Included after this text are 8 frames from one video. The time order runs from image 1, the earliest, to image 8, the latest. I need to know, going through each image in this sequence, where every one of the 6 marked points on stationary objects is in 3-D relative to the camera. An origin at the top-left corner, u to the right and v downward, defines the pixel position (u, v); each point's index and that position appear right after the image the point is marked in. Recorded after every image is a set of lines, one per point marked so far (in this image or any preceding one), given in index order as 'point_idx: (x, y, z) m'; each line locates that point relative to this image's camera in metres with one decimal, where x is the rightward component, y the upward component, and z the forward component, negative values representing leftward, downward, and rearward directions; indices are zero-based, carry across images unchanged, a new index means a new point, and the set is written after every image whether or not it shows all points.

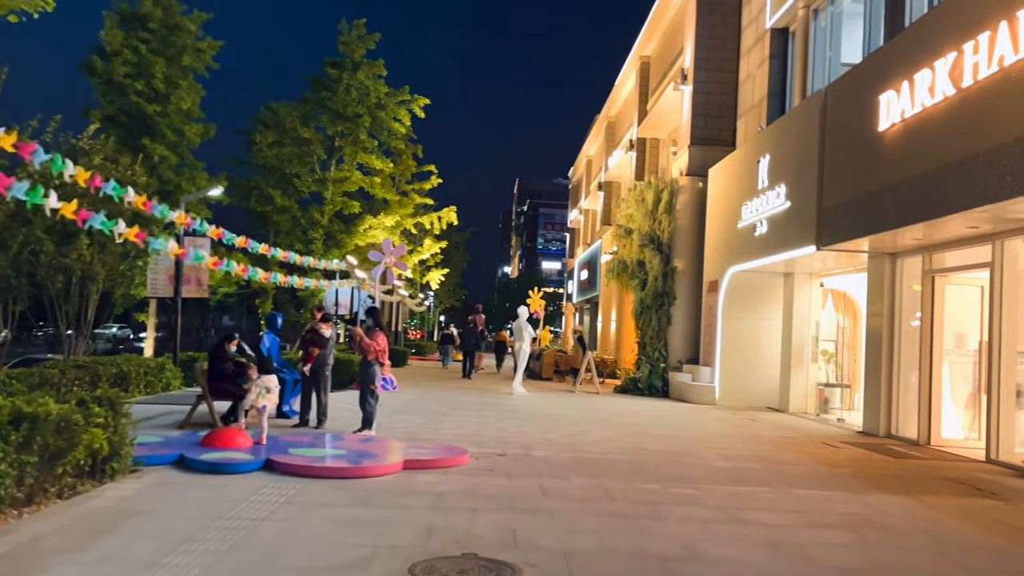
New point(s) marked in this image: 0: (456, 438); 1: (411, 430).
0: (-0.6, -1.7, +9.0) m
1: (-1.2, -1.7, +9.6) m
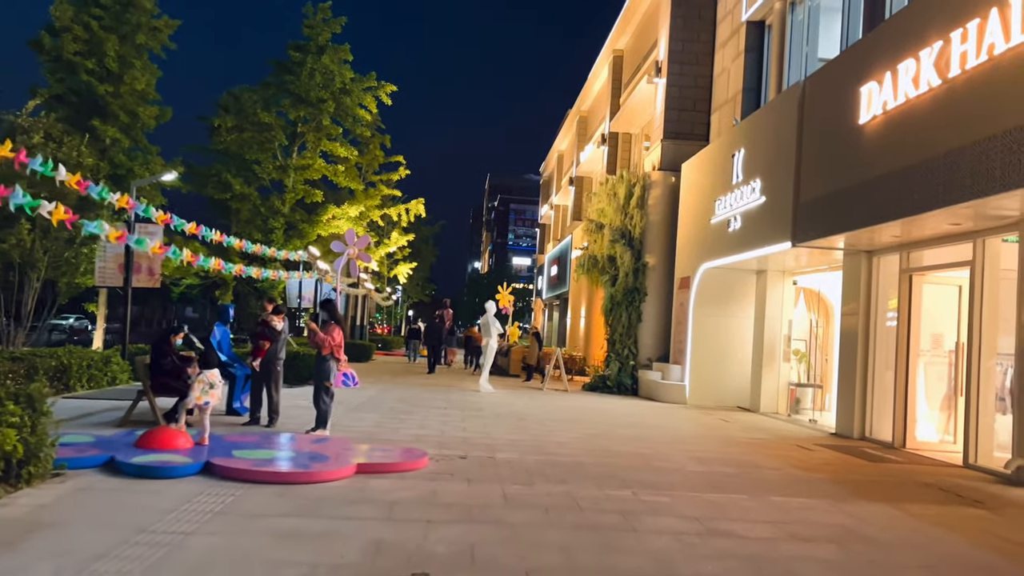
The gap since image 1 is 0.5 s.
0: (-1.0, -1.6, +8.5) m
1: (-1.6, -1.6, +9.0) m
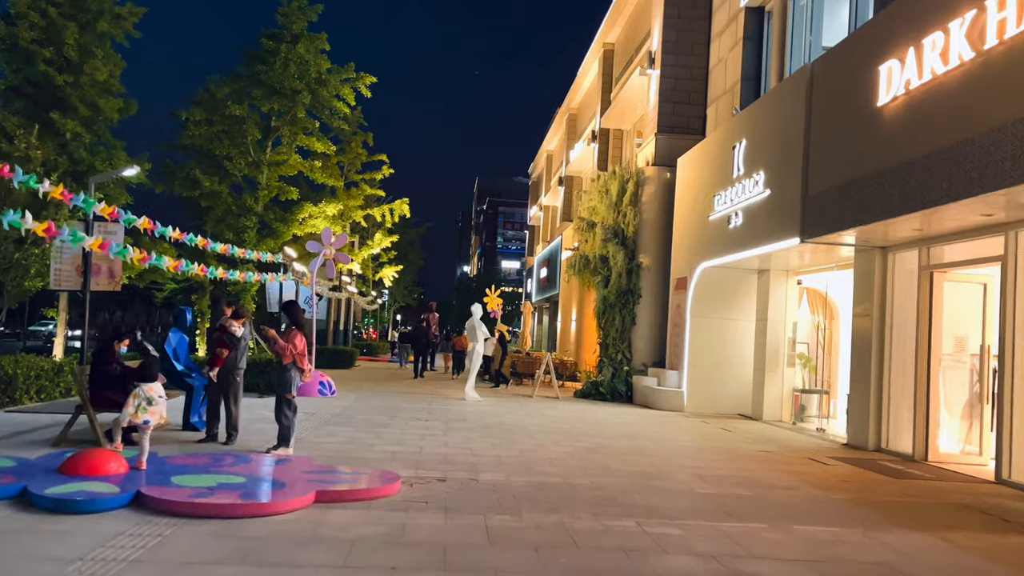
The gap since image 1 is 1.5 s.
0: (-1.1, -1.6, +7.6) m
1: (-1.7, -1.6, +8.1) m
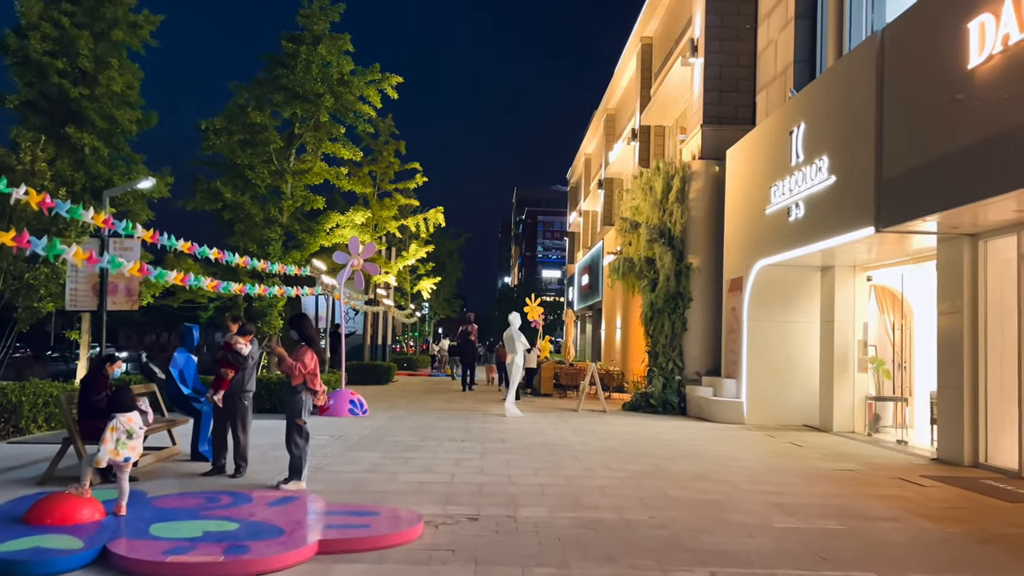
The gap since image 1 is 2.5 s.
0: (-0.8, -1.6, +6.6) m
1: (-1.4, -1.7, +7.2) m
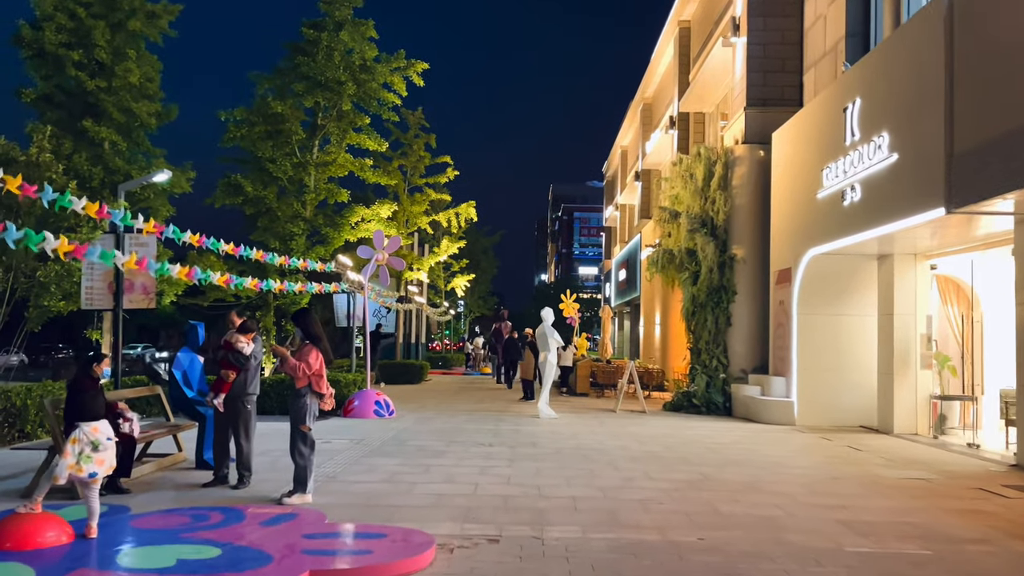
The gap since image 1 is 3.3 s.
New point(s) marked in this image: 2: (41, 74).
0: (-0.6, -1.6, +6.0) m
1: (-1.1, -1.6, +6.5) m
2: (-7.6, +3.5, +13.1) m
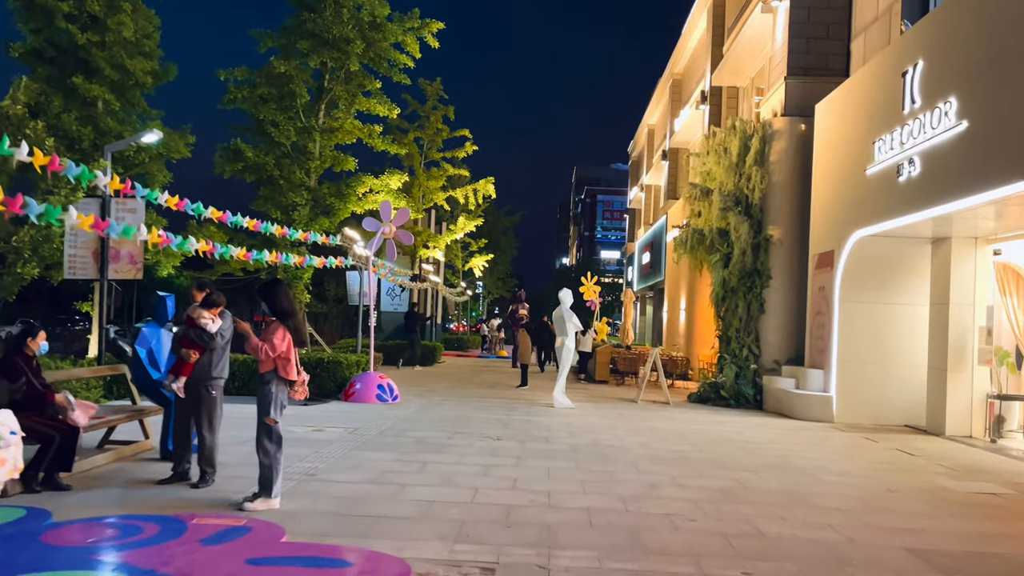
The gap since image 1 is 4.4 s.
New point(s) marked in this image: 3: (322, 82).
0: (-0.5, -1.4, +5.0) m
1: (-1.1, -1.4, +5.6) m
2: (-7.3, +4.0, +12.3) m
3: (-3.1, +3.4, +13.4) m
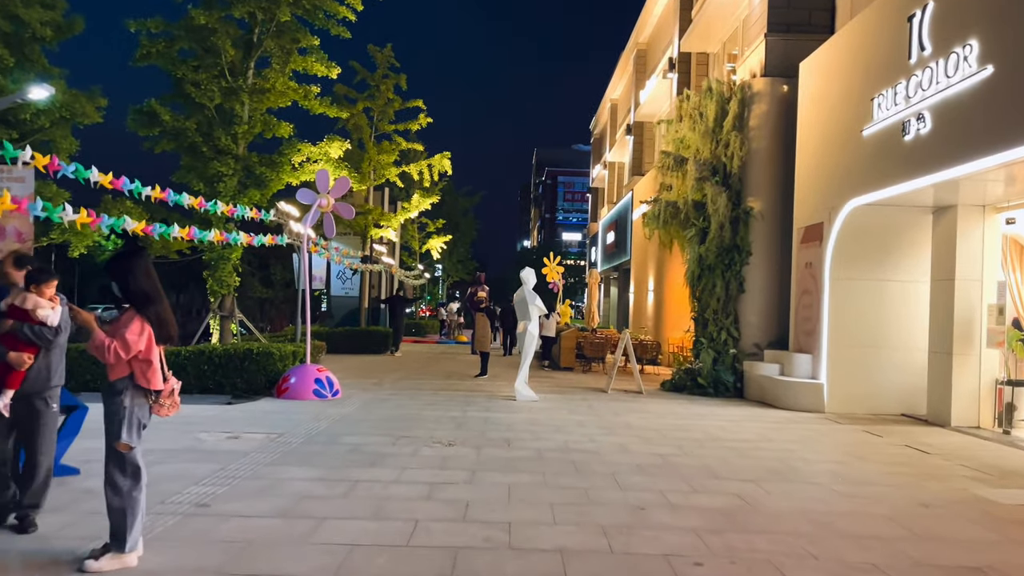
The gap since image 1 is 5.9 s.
0: (-0.8, -1.3, +3.7) m
1: (-1.4, -1.3, +4.3) m
2: (-7.9, +4.2, +10.5) m
3: (-3.8, +3.7, +11.9) m
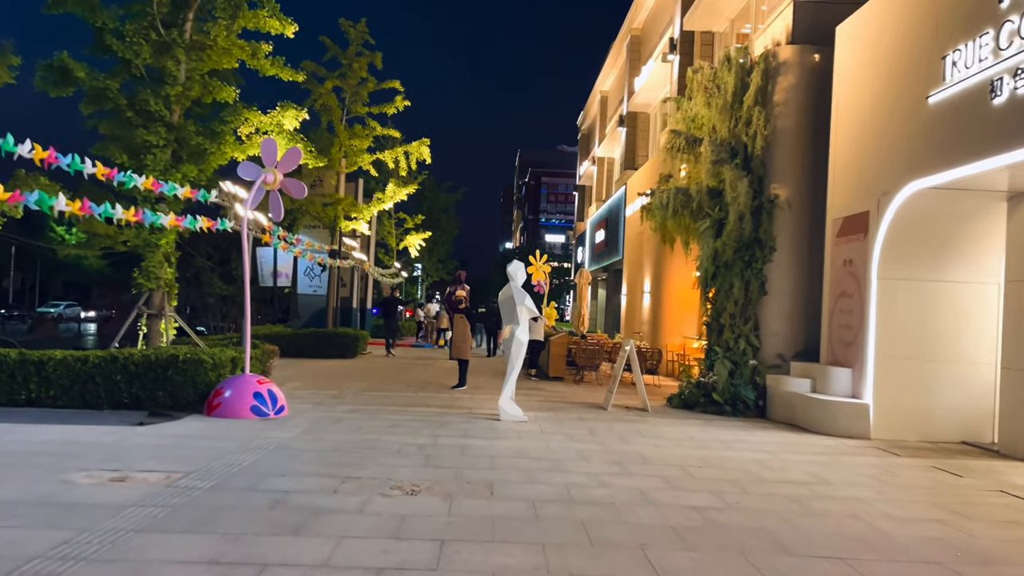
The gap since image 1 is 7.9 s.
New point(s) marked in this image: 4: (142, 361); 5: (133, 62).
0: (-0.8, -1.2, +1.9) m
1: (-1.4, -1.2, +2.4) m
2: (-8.0, +4.3, +8.5) m
3: (-4.0, +3.8, +10.0) m
4: (-3.8, -0.8, +8.4) m
5: (-4.6, +2.7, +9.7) m
